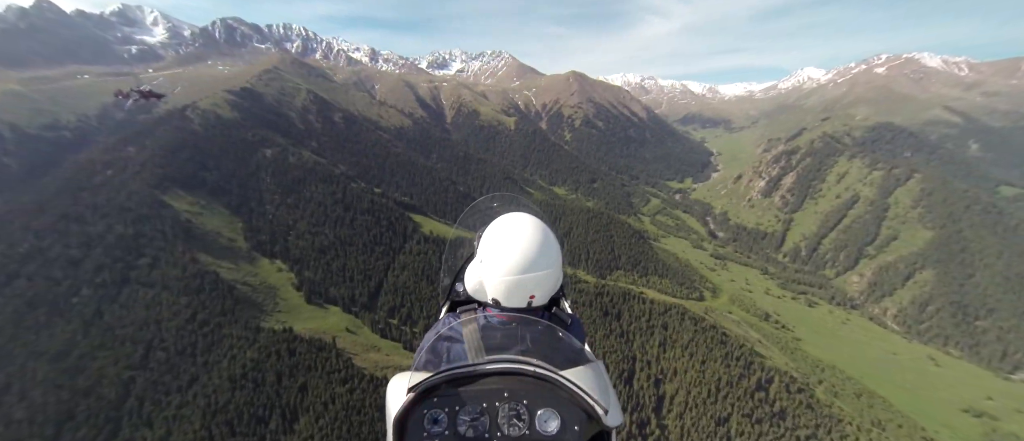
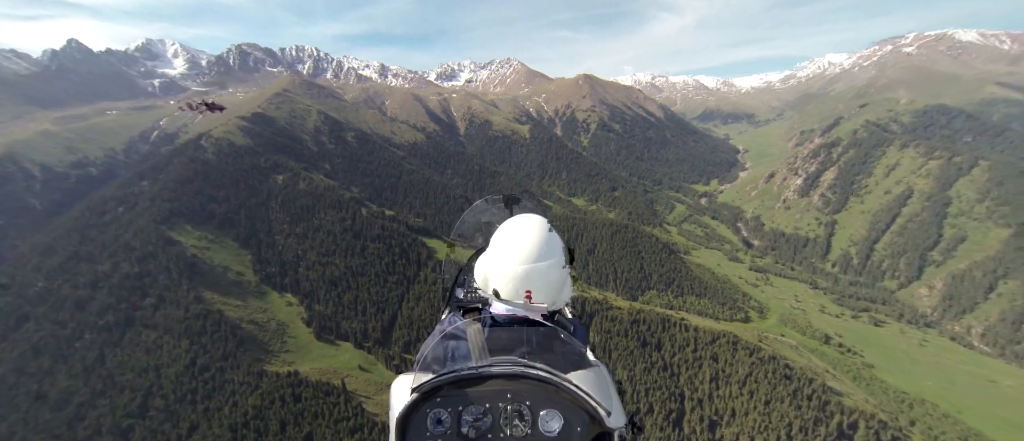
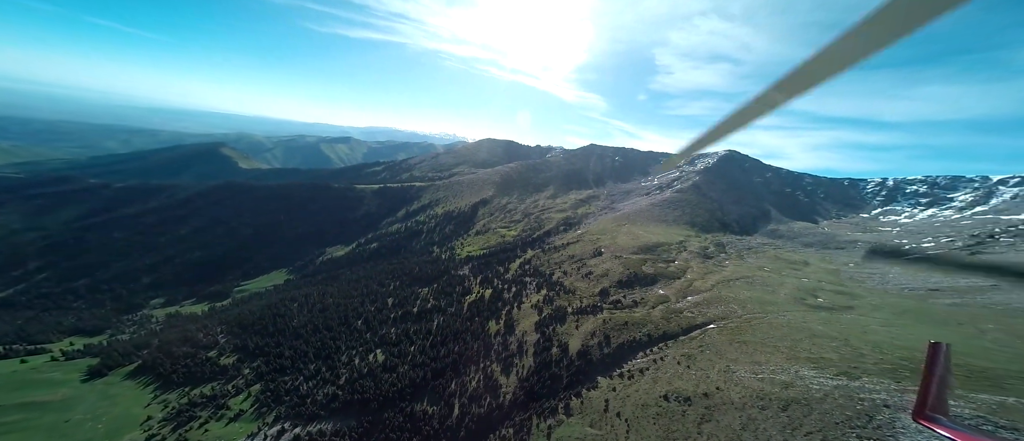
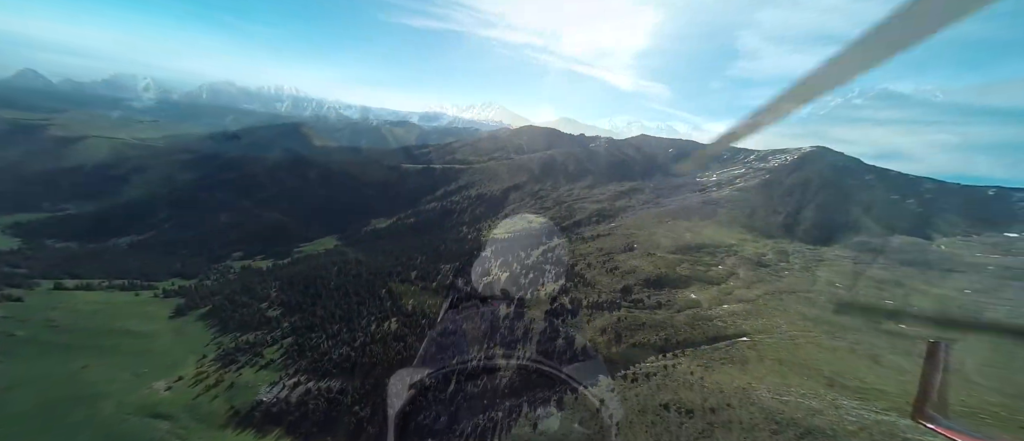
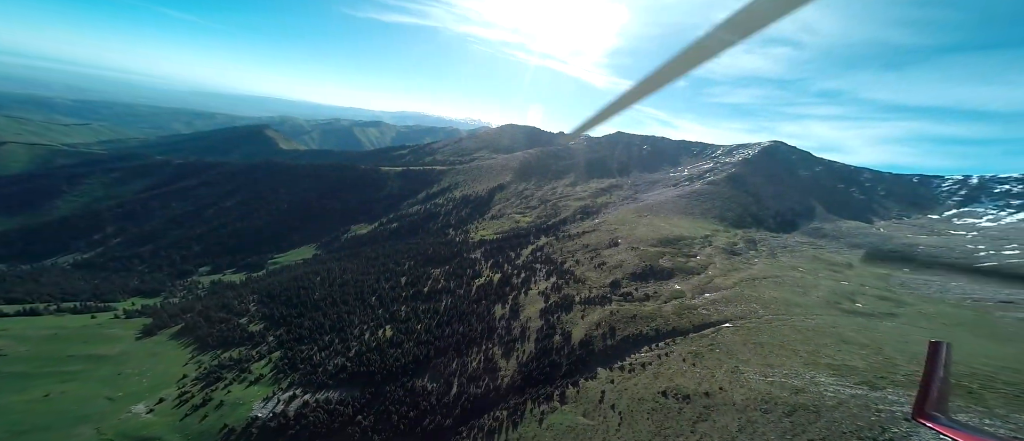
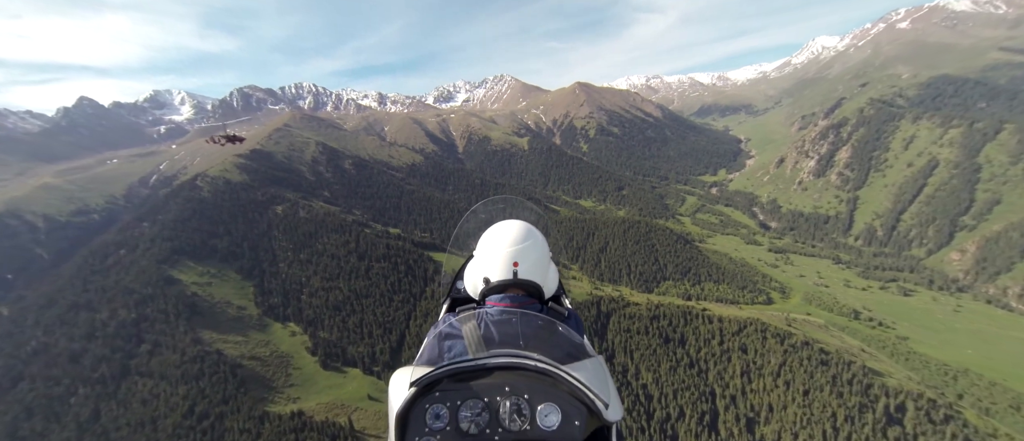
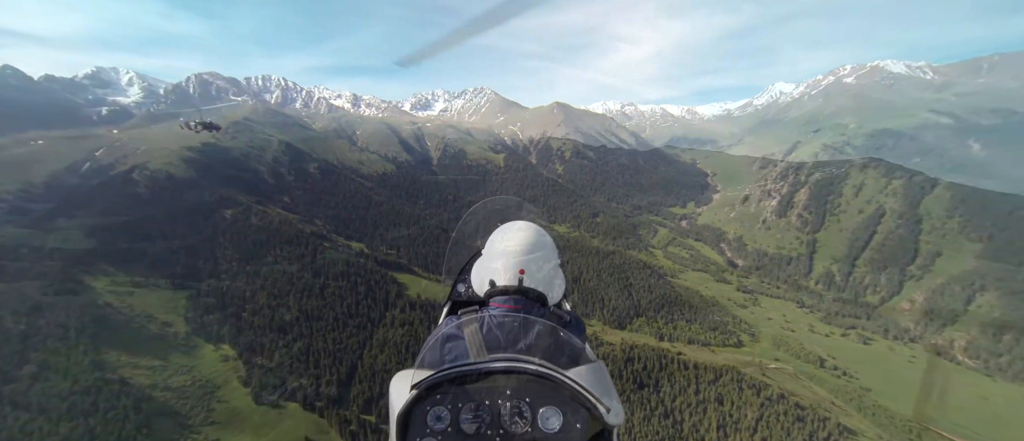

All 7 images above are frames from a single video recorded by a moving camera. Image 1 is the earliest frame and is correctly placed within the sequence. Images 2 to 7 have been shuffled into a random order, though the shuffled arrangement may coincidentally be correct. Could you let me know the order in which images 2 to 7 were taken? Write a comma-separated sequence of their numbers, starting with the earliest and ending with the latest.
2, 6, 7, 4, 5, 3
